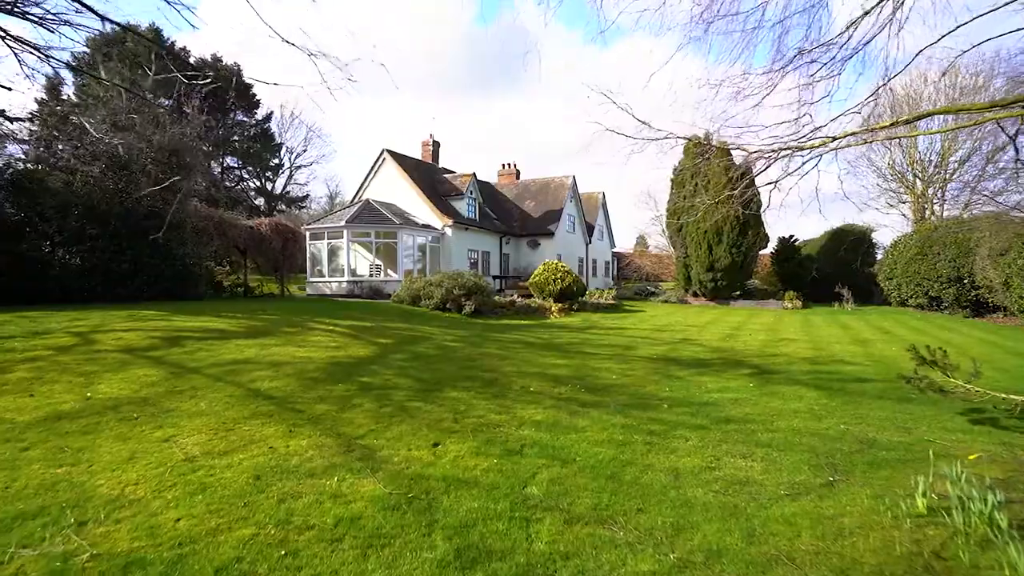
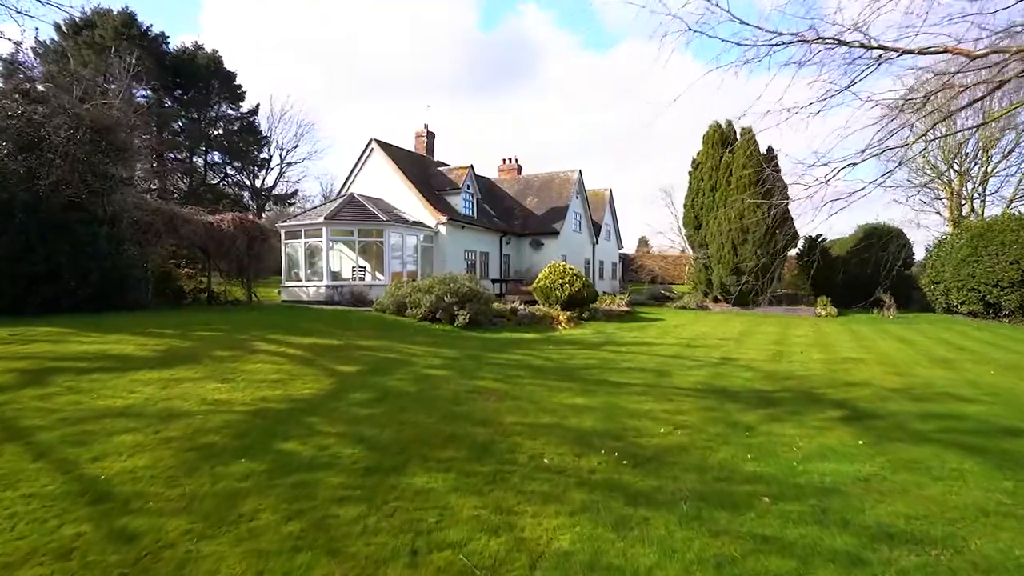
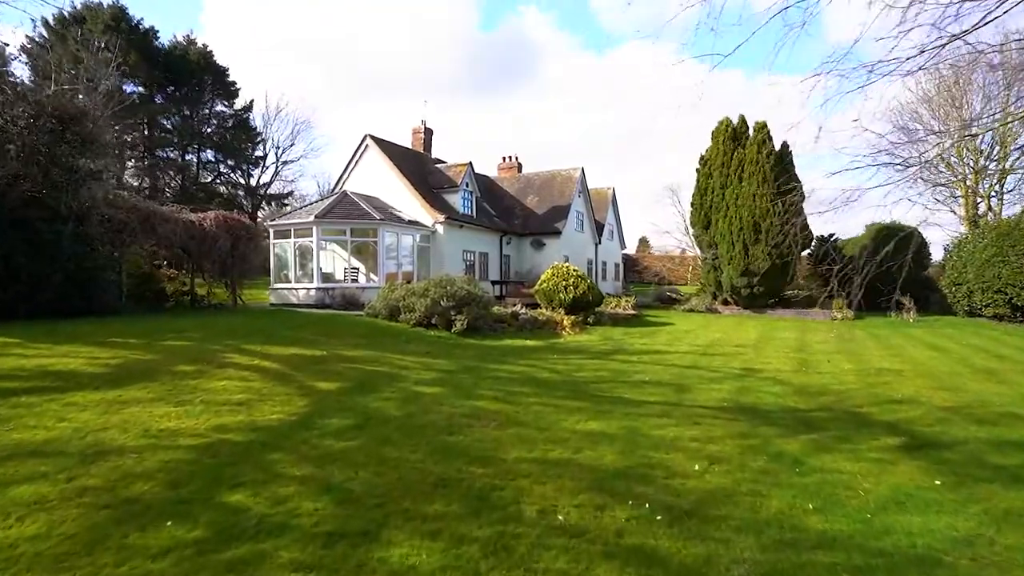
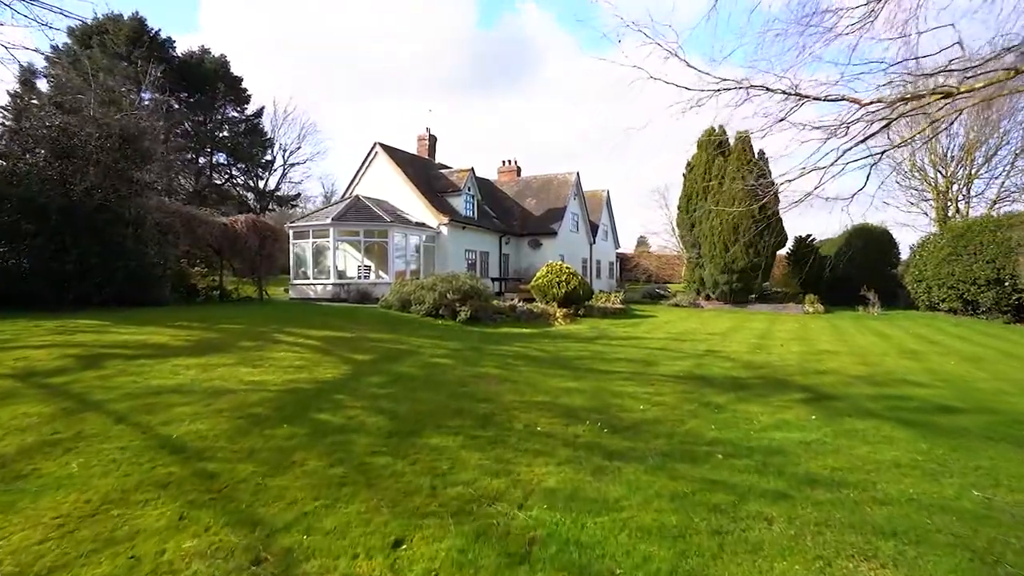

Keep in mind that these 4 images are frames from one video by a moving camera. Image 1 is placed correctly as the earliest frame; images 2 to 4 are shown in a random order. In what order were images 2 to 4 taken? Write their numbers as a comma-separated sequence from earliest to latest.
4, 2, 3
